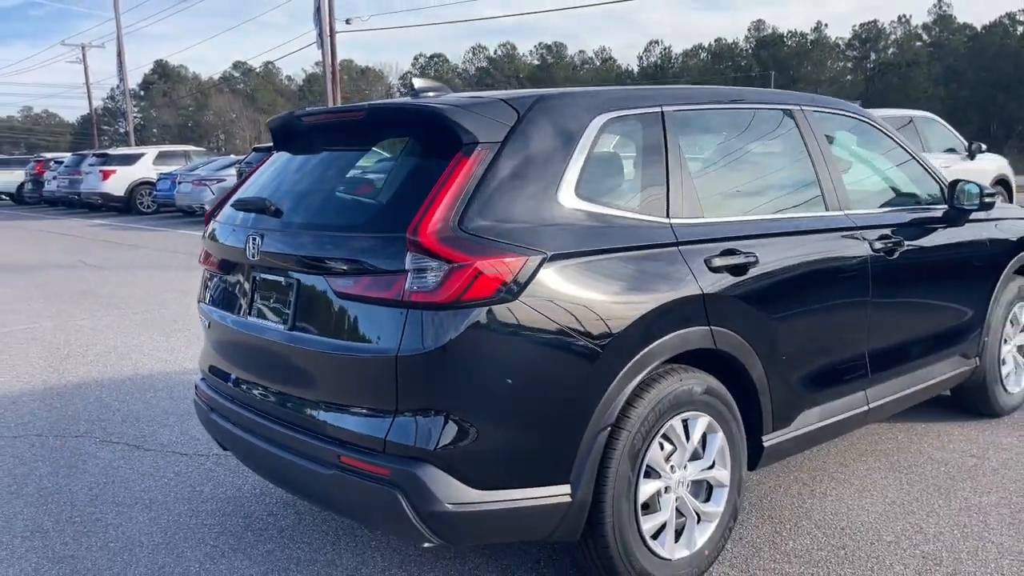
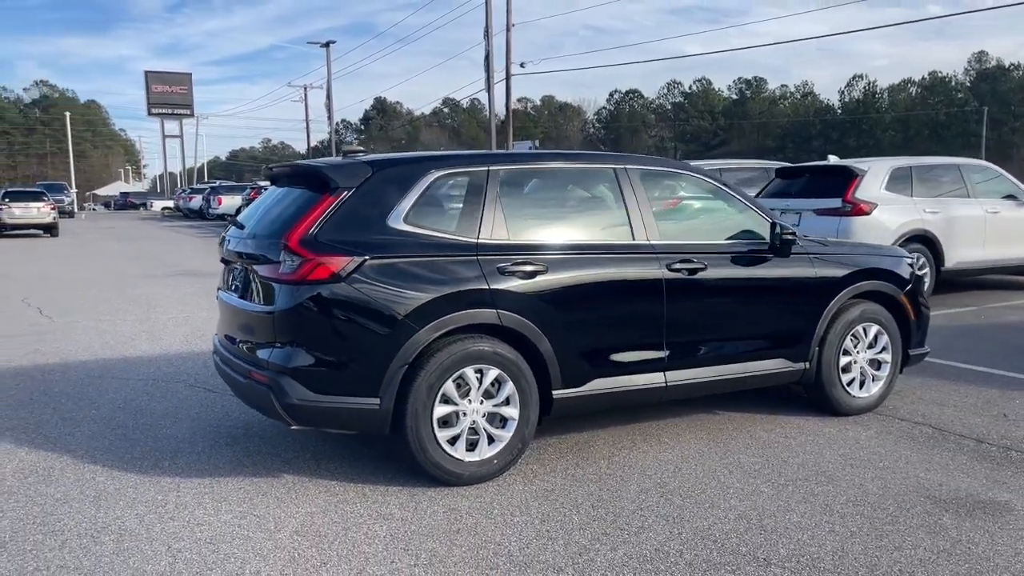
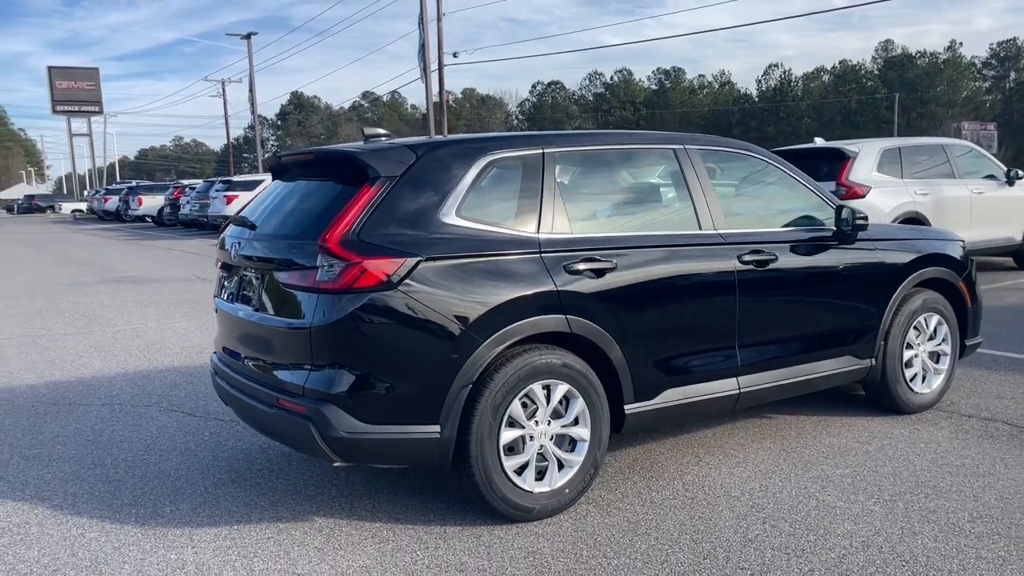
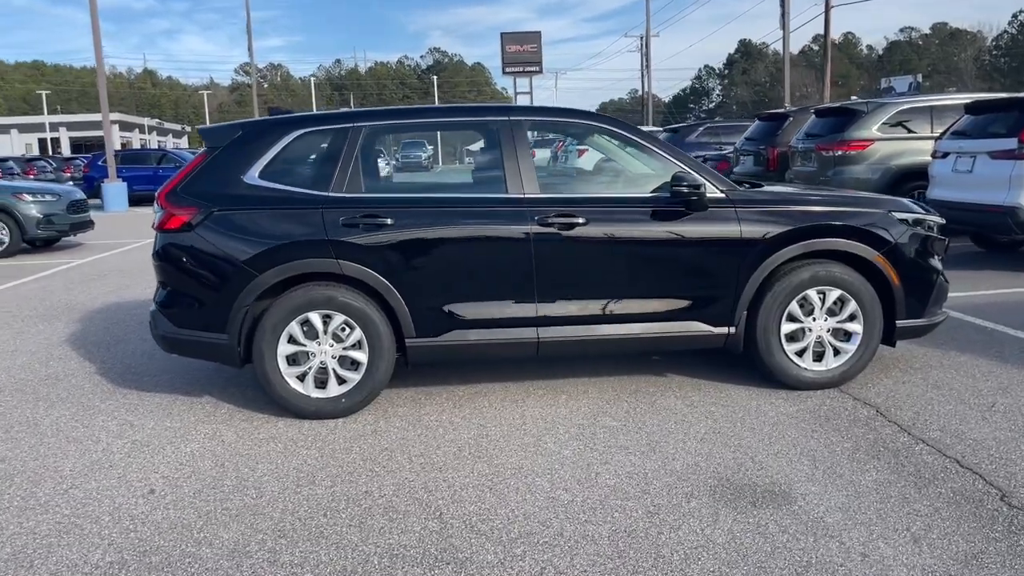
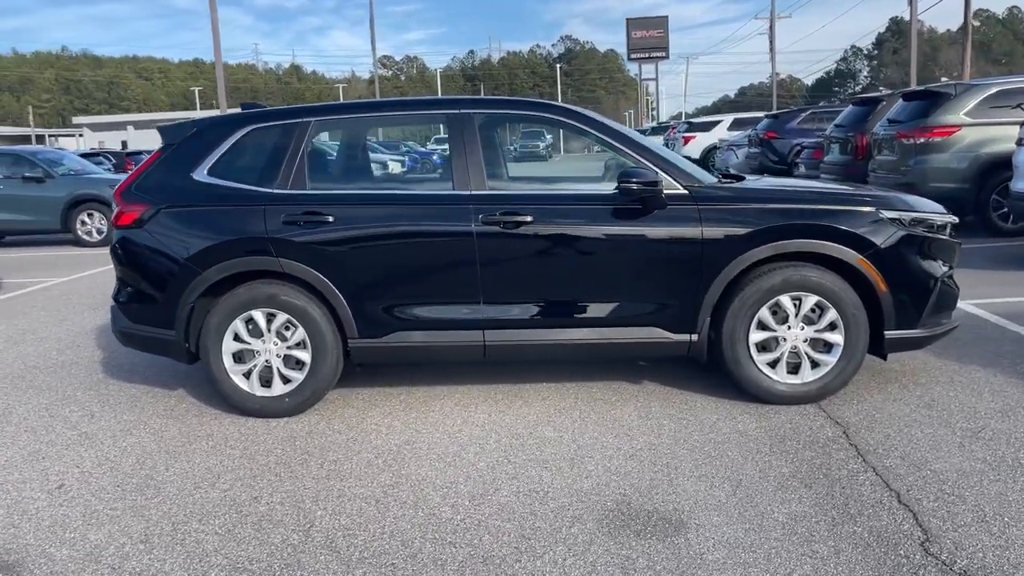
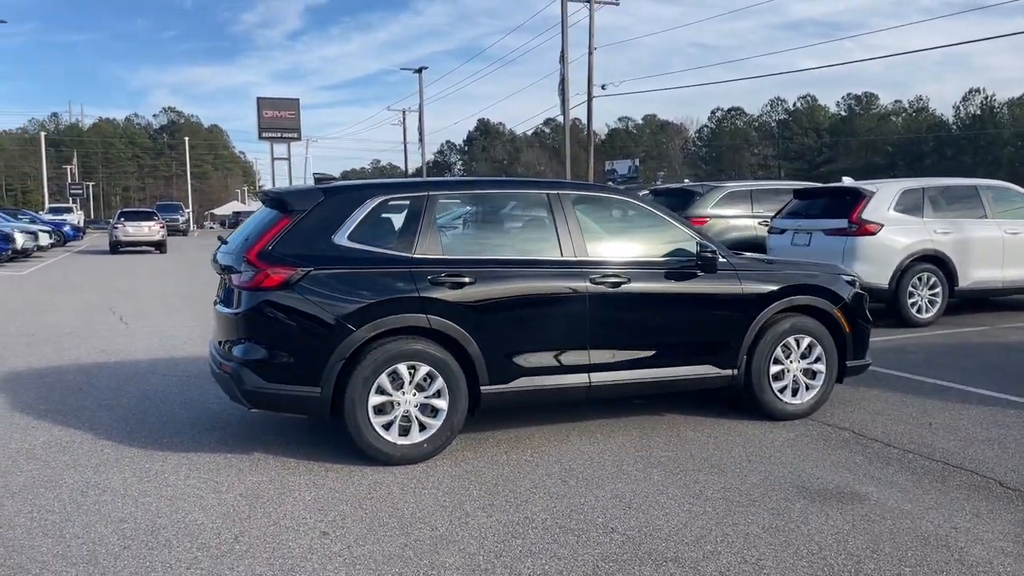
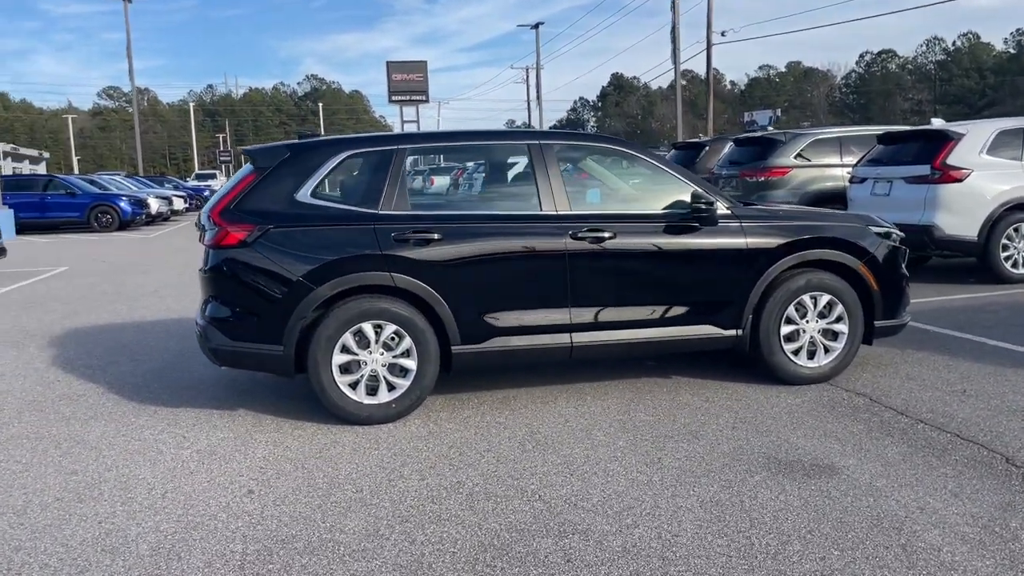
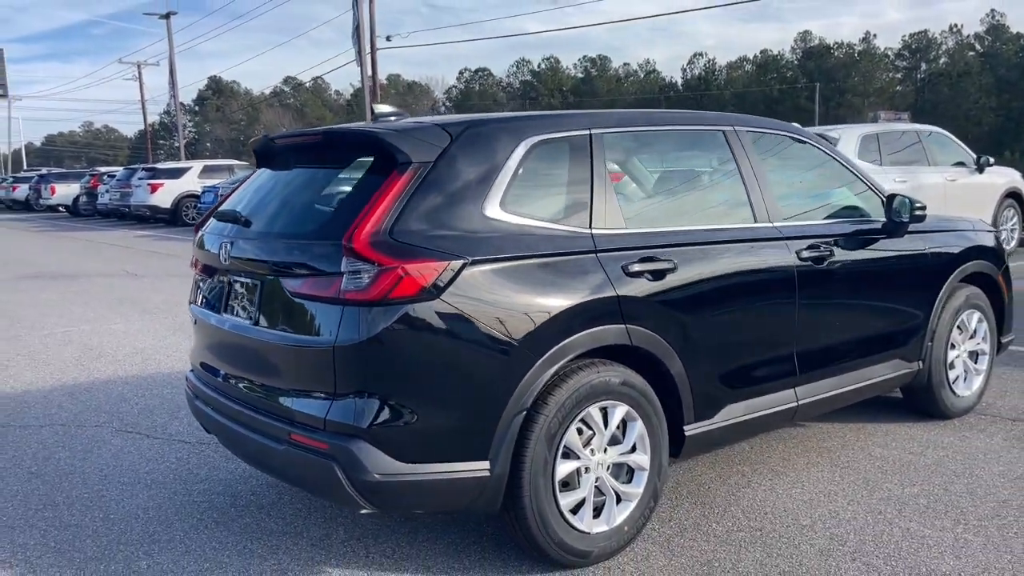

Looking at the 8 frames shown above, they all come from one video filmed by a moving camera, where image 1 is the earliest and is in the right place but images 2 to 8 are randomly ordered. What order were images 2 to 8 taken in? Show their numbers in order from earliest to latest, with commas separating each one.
8, 3, 2, 6, 7, 4, 5
